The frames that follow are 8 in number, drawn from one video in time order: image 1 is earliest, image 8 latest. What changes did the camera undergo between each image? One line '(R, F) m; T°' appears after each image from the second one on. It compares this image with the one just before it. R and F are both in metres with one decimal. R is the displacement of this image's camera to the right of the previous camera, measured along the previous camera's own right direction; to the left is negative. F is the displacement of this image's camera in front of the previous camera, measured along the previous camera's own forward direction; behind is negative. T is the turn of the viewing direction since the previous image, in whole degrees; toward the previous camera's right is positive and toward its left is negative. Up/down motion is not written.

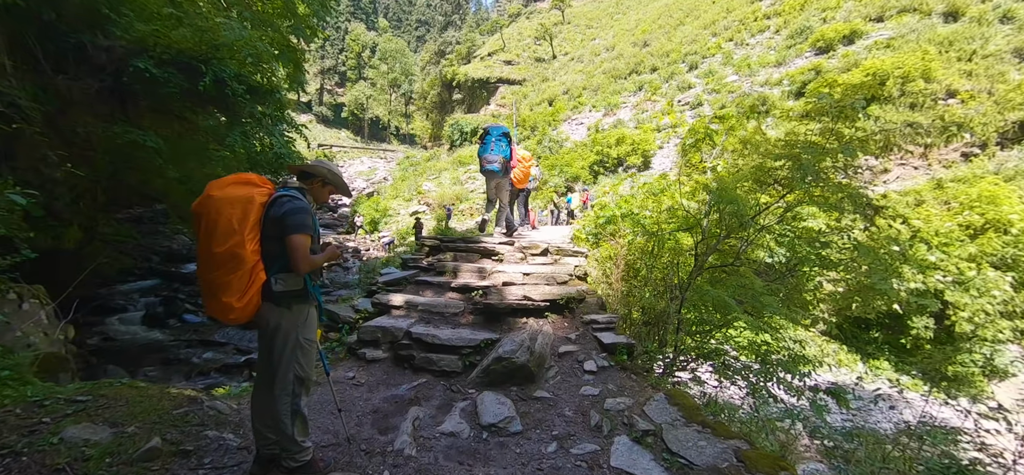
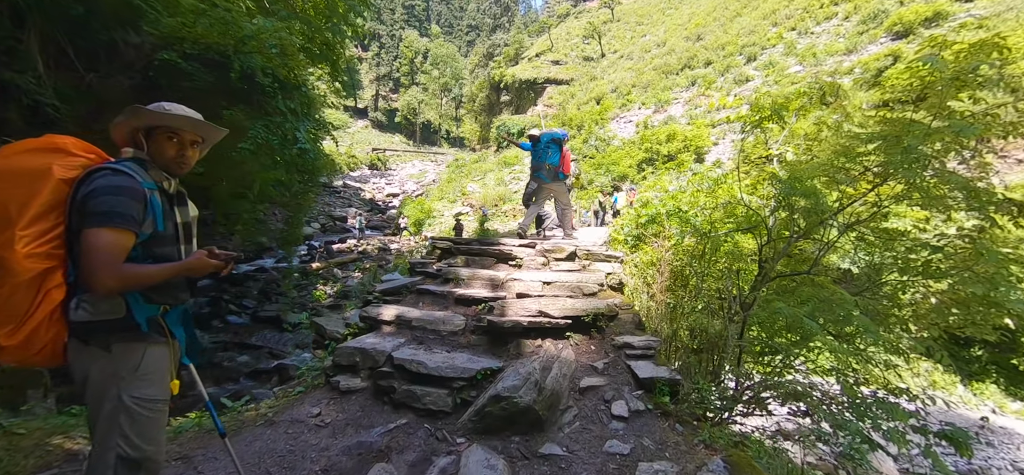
(+0.2, +0.6) m; -6°
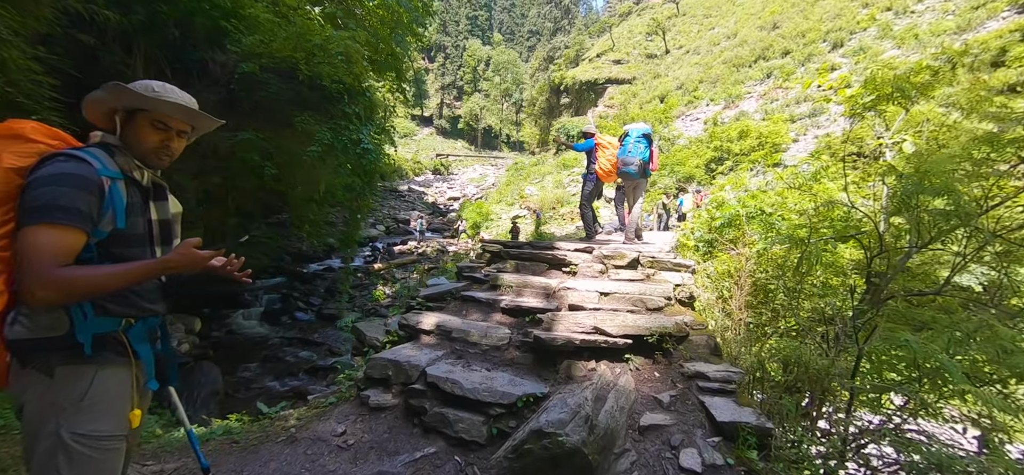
(0.0, +0.3) m; -7°
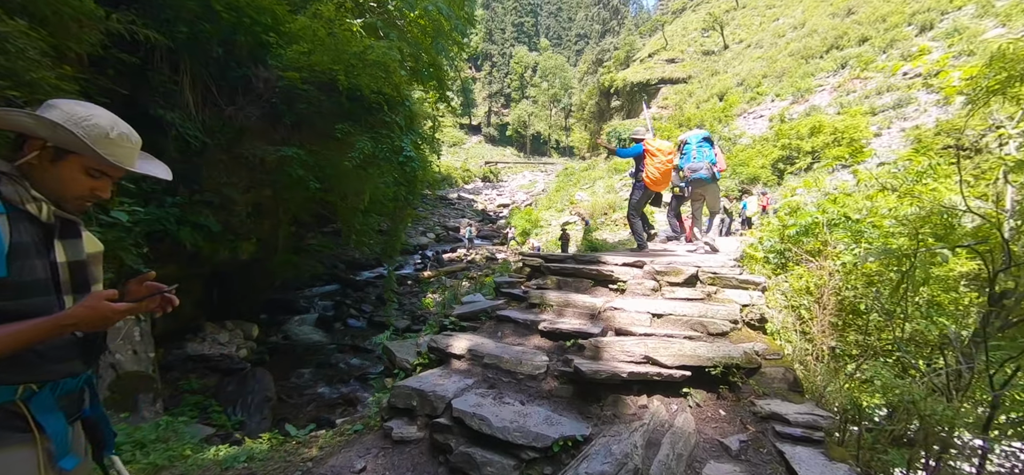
(+0.1, +0.2) m; -7°
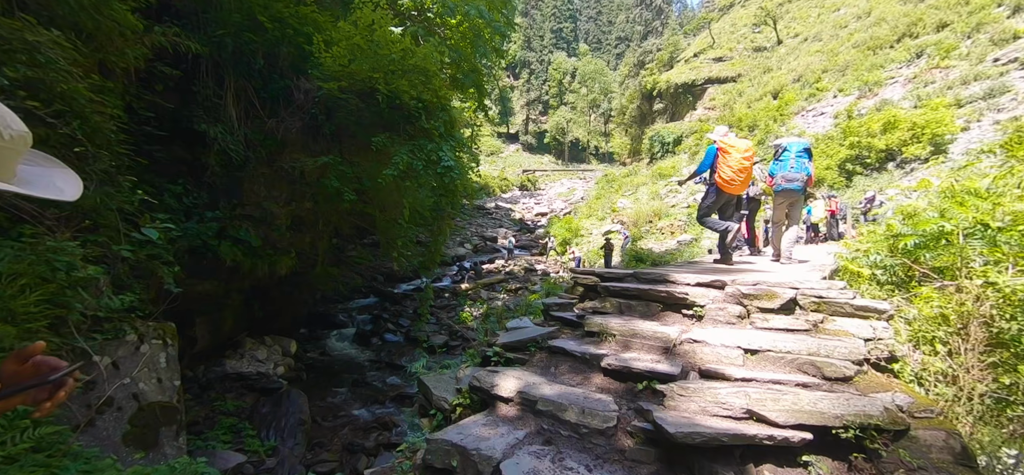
(-0.1, +0.4) m; -5°
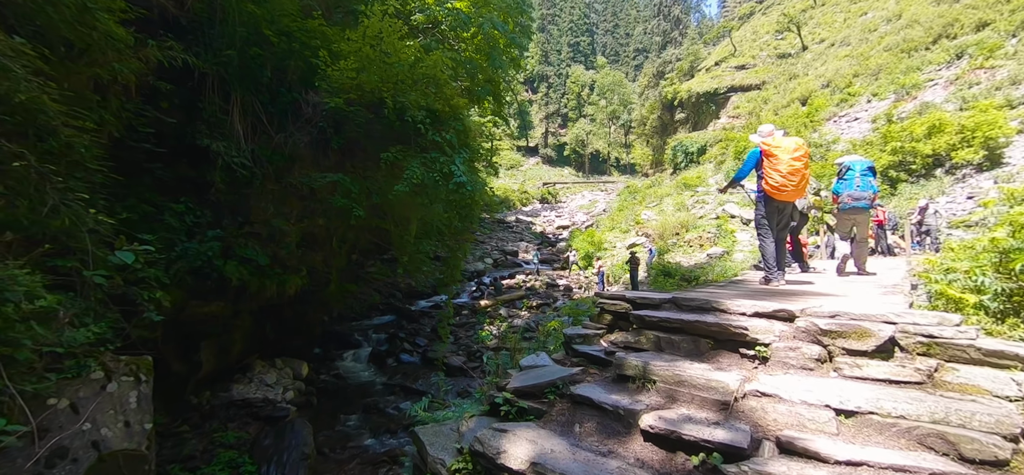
(0.0, +0.4) m; -3°
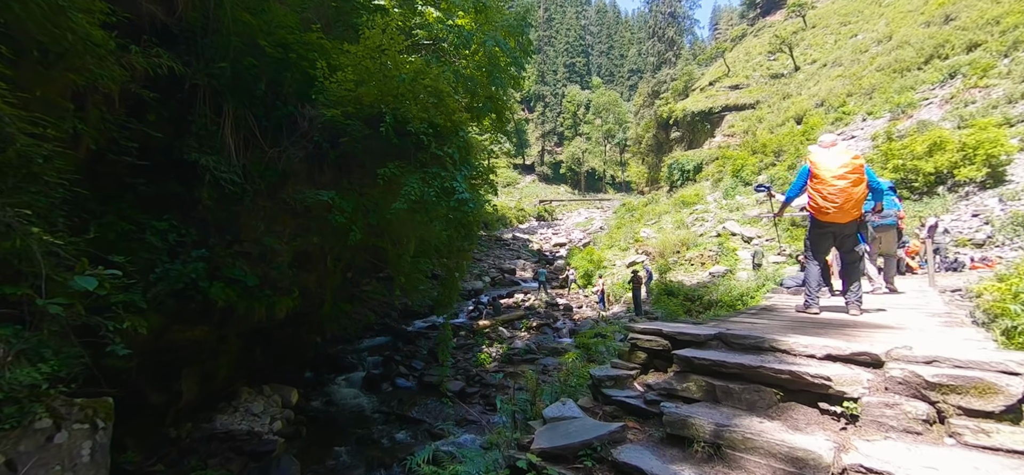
(-0.1, +0.3) m; +1°
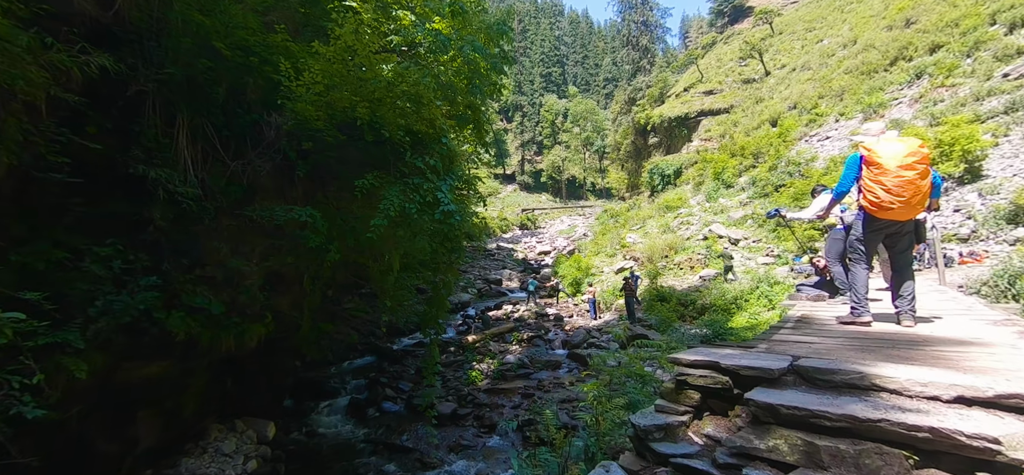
(-0.1, +0.4) m; +2°
